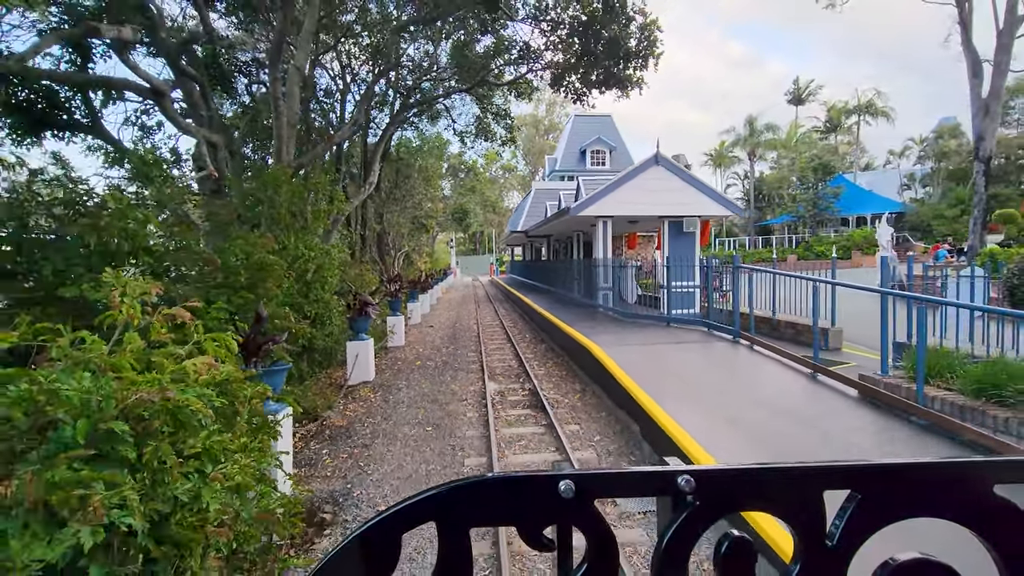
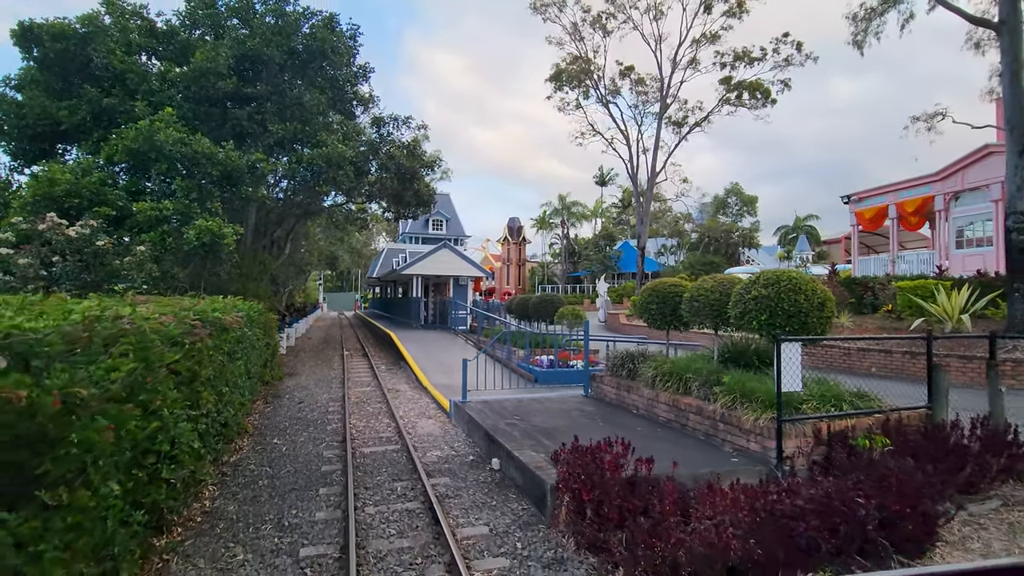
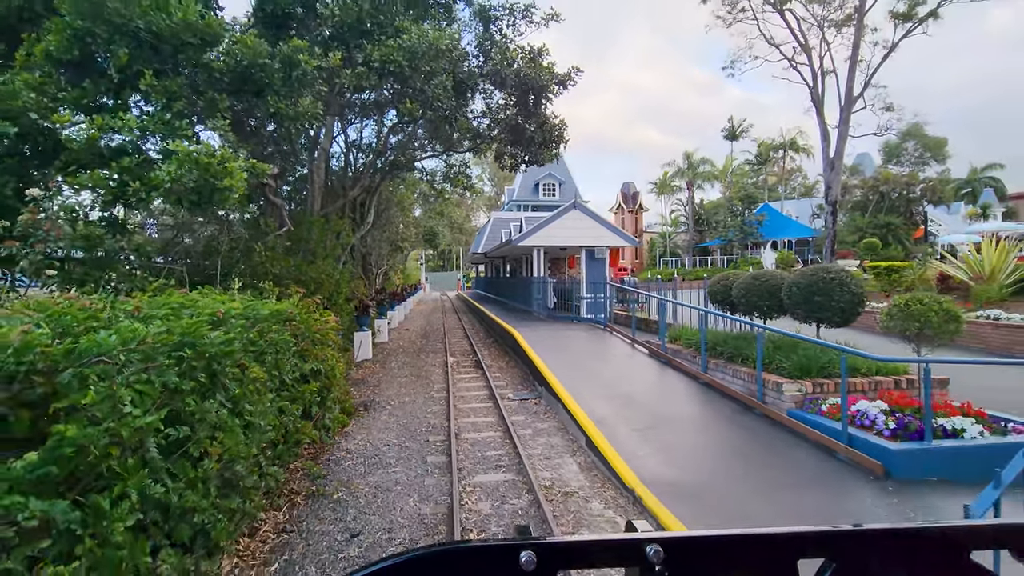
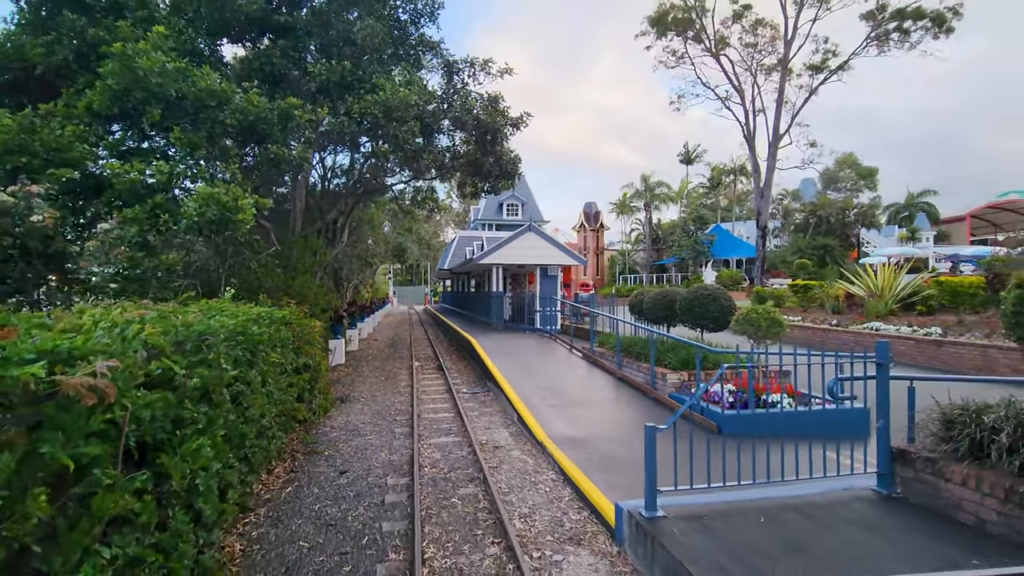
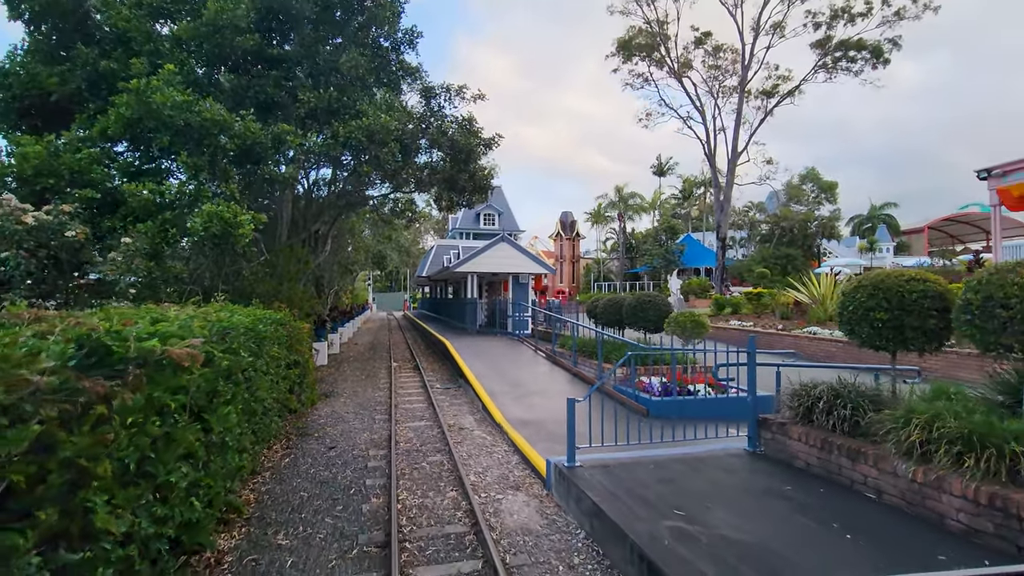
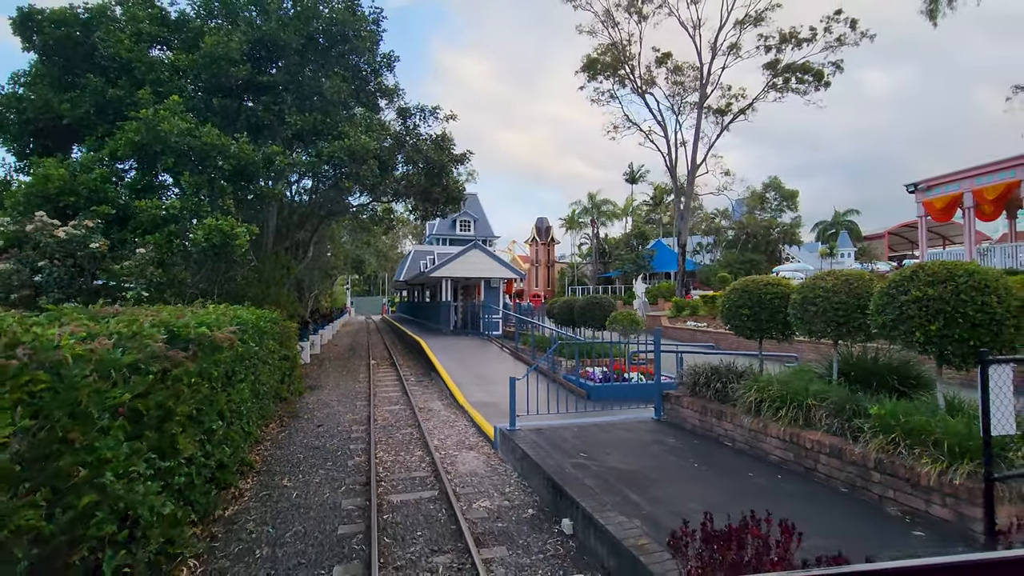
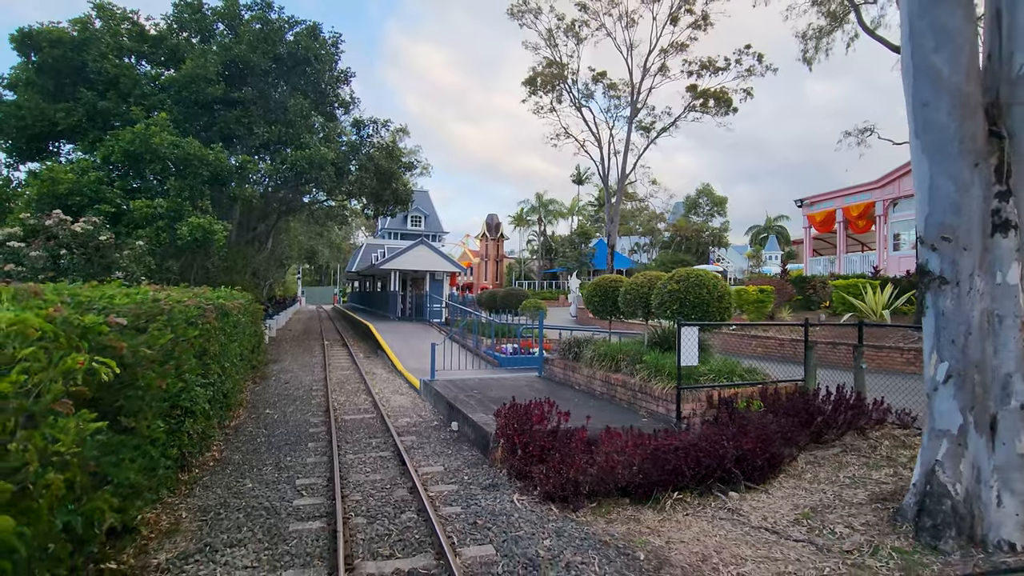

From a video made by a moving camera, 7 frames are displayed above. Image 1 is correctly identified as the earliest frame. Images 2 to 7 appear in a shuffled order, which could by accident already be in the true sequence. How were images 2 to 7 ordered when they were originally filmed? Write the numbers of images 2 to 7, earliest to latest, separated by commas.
3, 4, 5, 6, 2, 7
